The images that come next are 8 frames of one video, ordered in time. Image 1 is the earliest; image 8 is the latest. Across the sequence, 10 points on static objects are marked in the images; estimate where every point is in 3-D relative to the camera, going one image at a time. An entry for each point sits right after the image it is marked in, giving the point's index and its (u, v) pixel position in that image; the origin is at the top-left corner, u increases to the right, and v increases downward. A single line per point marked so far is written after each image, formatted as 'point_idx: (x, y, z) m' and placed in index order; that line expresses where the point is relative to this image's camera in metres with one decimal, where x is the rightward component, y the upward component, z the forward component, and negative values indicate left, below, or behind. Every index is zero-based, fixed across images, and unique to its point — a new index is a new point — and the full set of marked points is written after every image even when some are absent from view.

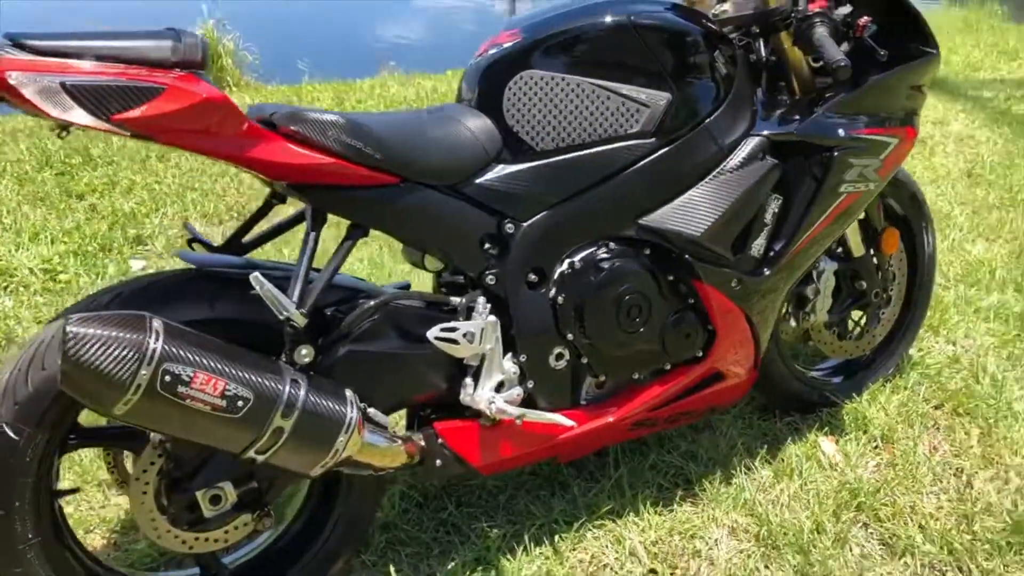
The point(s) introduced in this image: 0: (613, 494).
0: (+0.2, -0.5, +2.2) m
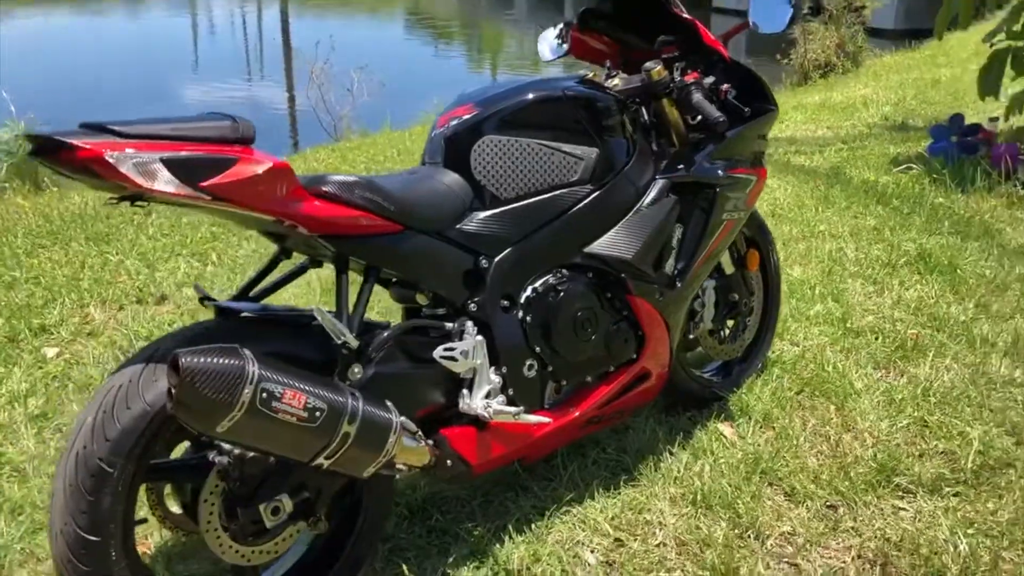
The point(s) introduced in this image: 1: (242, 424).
0: (+0.2, -0.5, +2.6) m
1: (-0.5, -0.2, +1.7) m
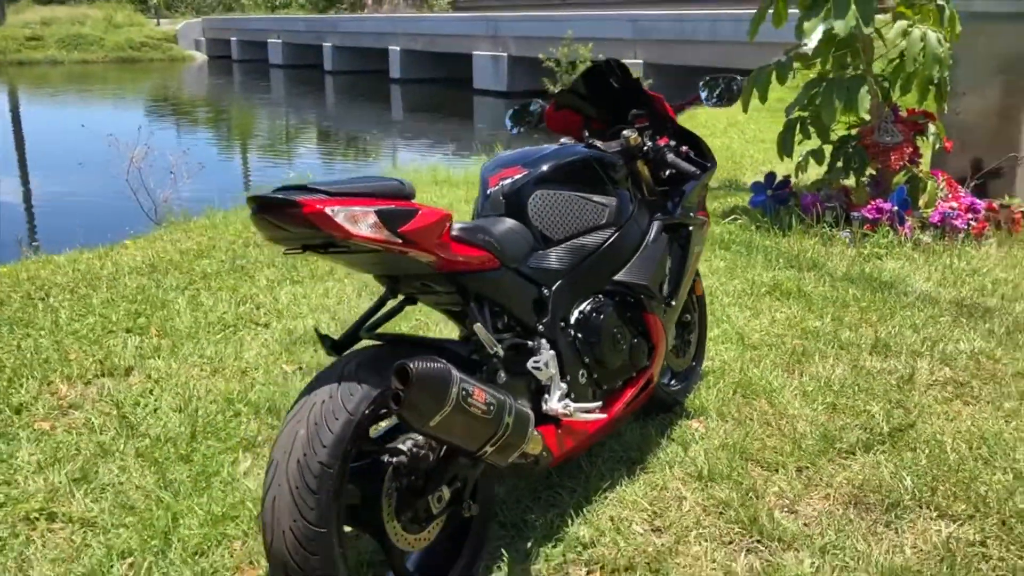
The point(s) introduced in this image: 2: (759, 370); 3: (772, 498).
0: (+0.3, -0.6, +3.1) m
1: (-0.1, -0.3, +2.1) m
2: (+1.0, -0.3, +4.1) m
3: (+0.8, -0.7, +3.0) m
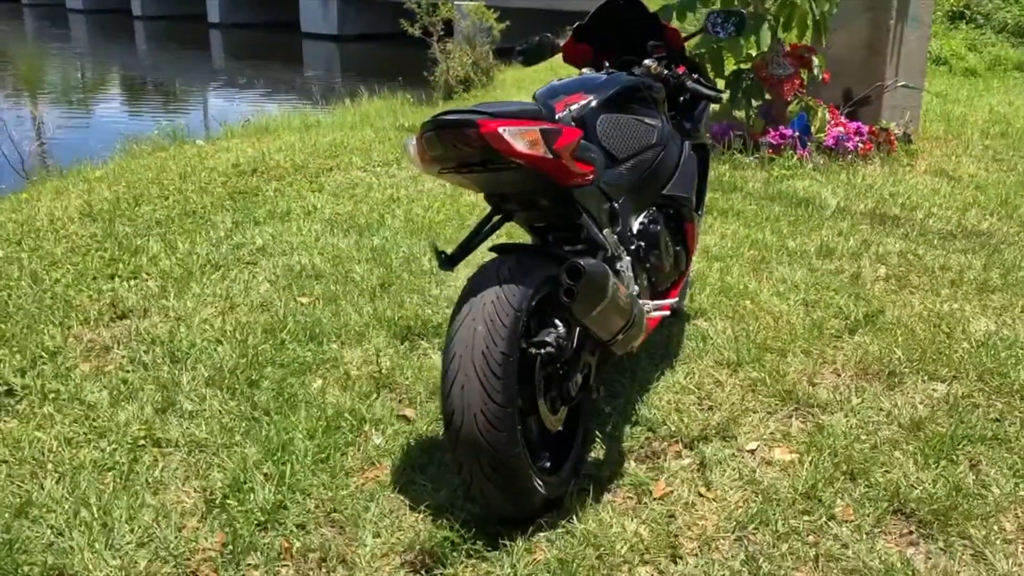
0: (+0.5, -0.3, +3.5) m
1: (+0.2, 0.0, +2.5) m
2: (+1.0, +0.1, +4.6) m
3: (+1.0, -0.3, +3.5) m
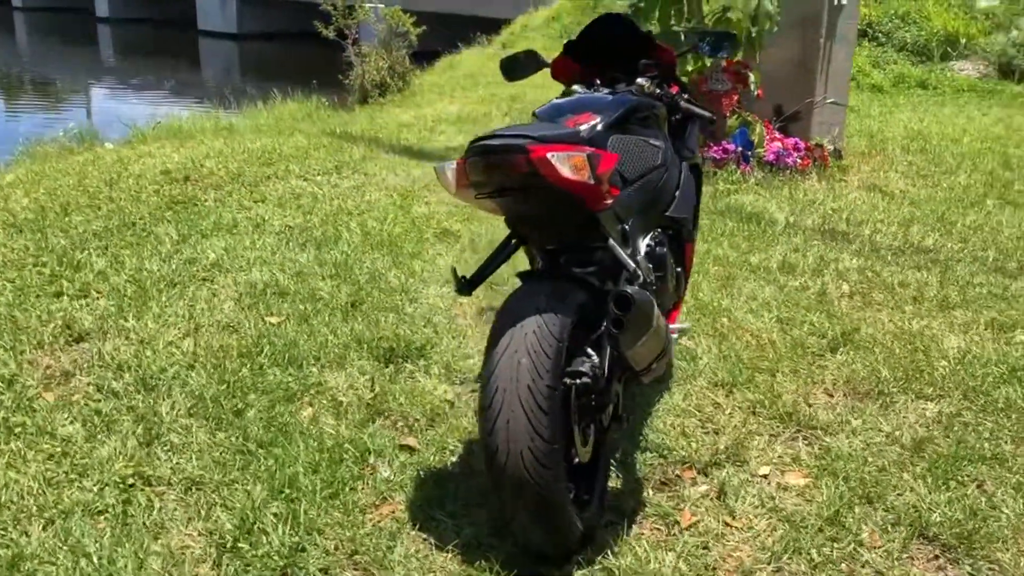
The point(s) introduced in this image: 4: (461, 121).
0: (+0.5, -0.4, +3.5) m
1: (+0.3, -0.1, +2.4) m
2: (+0.9, 0.0, +4.6) m
3: (+1.0, -0.4, +3.5) m
4: (-0.5, +1.7, +9.9) m
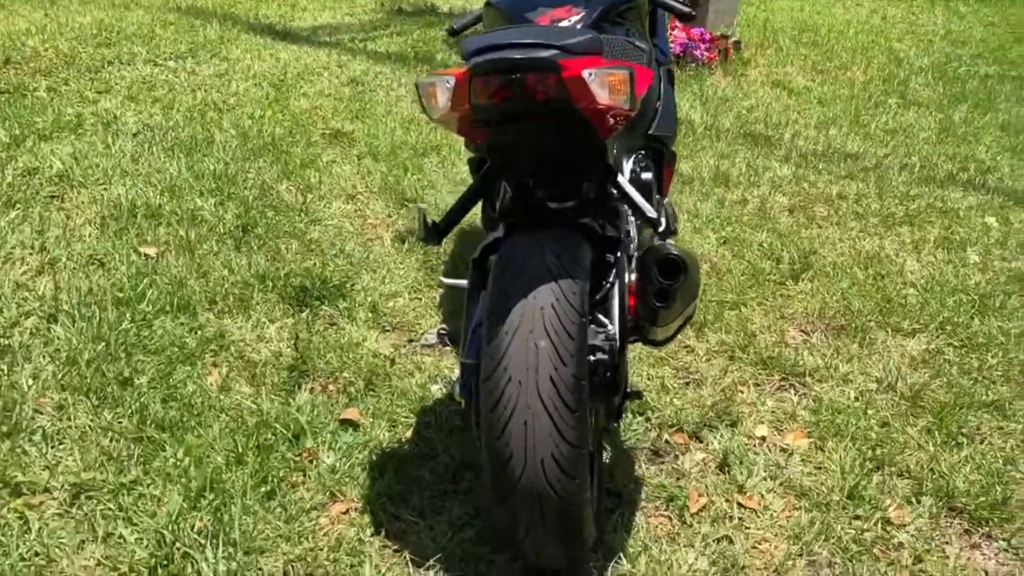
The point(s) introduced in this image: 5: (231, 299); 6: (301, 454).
0: (+0.3, -0.2, +3.0) m
1: (+0.4, 0.0, +1.9) m
2: (+0.5, +0.3, +4.1) m
3: (+0.8, -0.2, +3.2) m
4: (-1.7, +2.6, +8.8) m
5: (-0.9, 0.0, +3.1) m
6: (-0.5, -0.4, +2.4) m
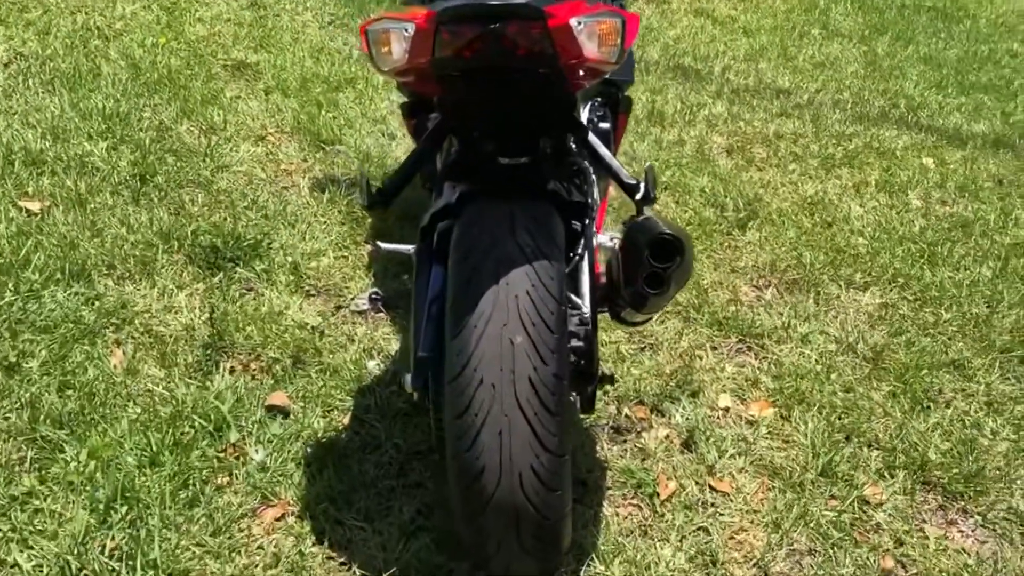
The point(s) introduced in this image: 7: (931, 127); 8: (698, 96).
0: (+0.1, 0.0, +2.8) m
1: (+0.3, 0.0, +1.7) m
2: (+0.2, +0.5, +3.9) m
3: (+0.6, 0.0, +3.0) m
4: (-2.5, +3.2, +8.1) m
5: (-1.1, +0.1, +2.7) m
6: (-0.6, -0.4, +2.1) m
7: (+2.0, +0.8, +4.7) m
8: (+0.9, +0.9, +4.7) m
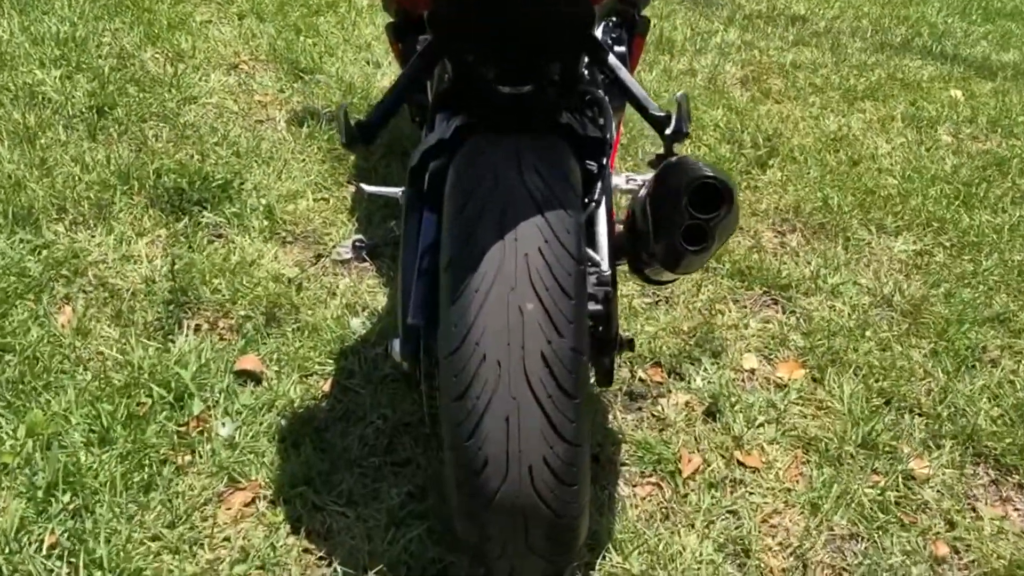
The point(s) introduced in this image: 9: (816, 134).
0: (+0.1, +0.1, +2.5) m
1: (+0.3, +0.1, +1.4) m
2: (+0.2, +0.8, +3.6) m
3: (+0.6, +0.1, +2.7) m
4: (-2.6, +3.7, +7.6) m
5: (-1.1, +0.2, +2.4) m
6: (-0.6, -0.3, +1.9) m
7: (+2.0, +1.0, +4.4) m
8: (+0.9, +1.2, +4.3) m
9: (+1.1, +0.5, +3.4) m
